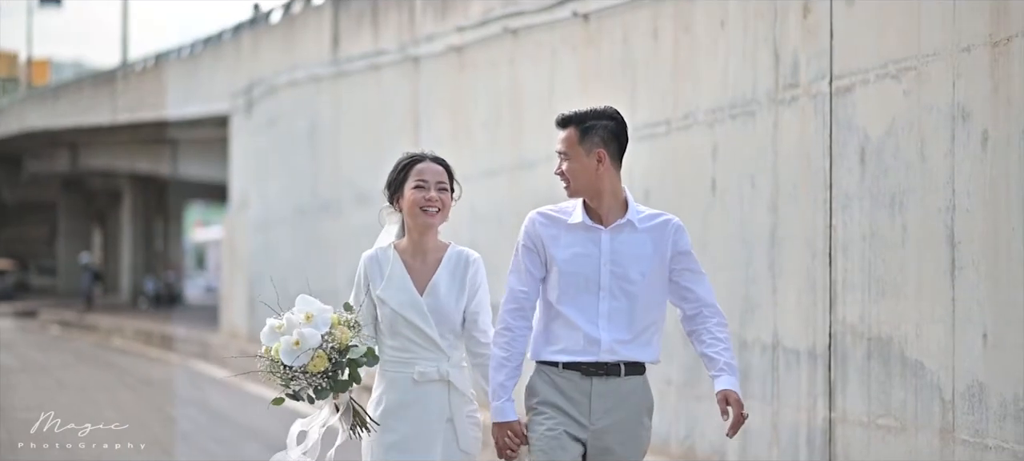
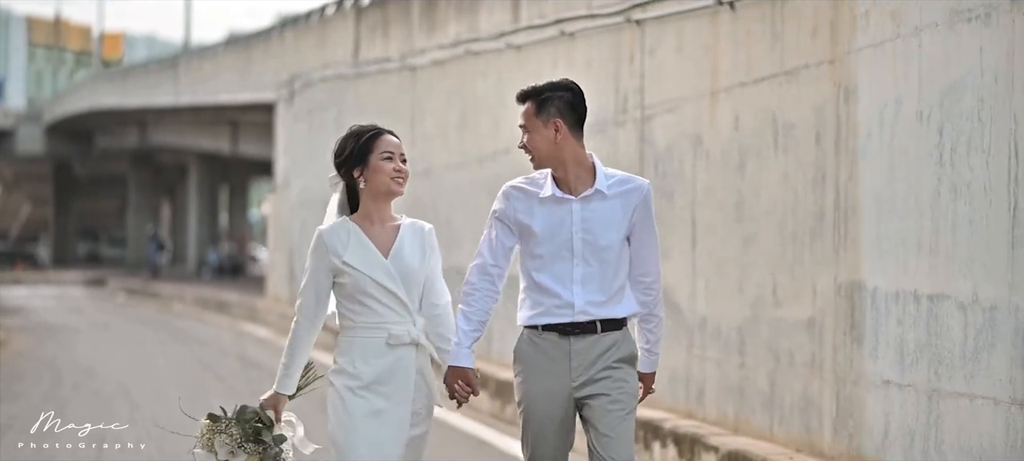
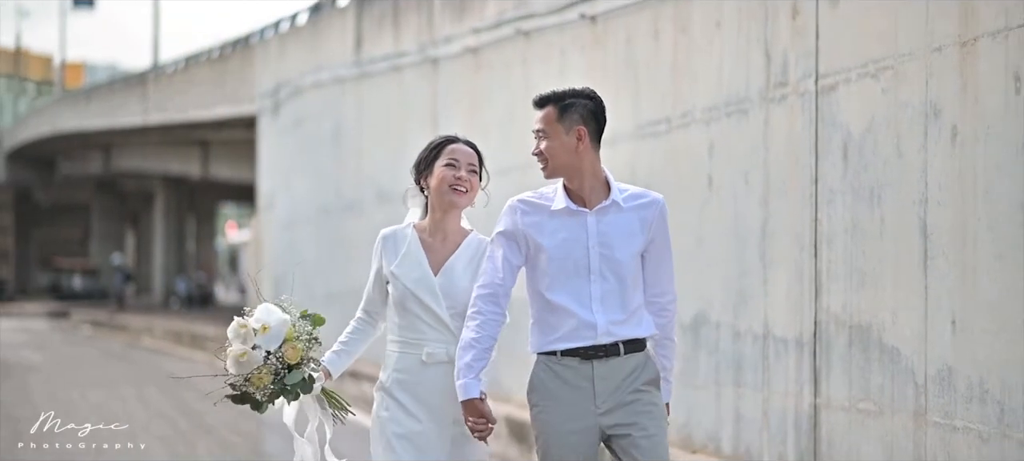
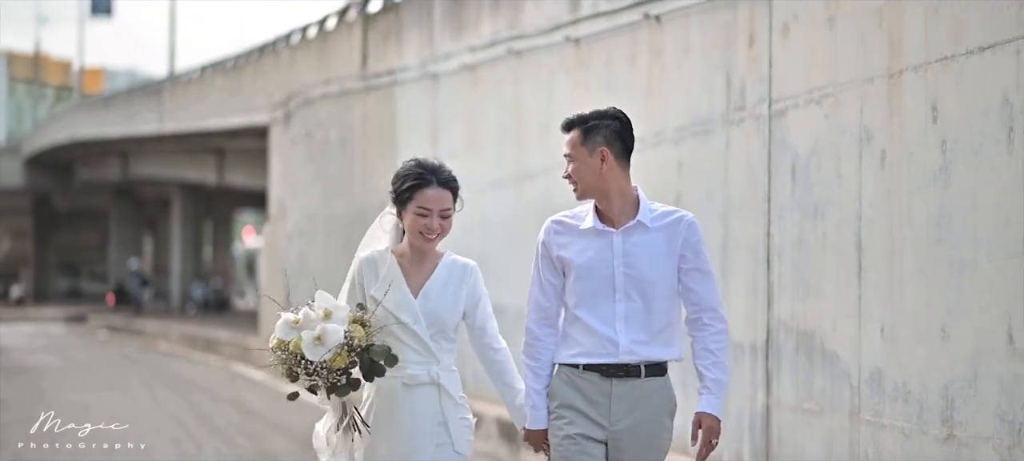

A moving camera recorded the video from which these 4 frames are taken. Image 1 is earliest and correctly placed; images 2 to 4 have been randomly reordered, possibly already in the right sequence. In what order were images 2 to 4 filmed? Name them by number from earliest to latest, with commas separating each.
3, 4, 2
